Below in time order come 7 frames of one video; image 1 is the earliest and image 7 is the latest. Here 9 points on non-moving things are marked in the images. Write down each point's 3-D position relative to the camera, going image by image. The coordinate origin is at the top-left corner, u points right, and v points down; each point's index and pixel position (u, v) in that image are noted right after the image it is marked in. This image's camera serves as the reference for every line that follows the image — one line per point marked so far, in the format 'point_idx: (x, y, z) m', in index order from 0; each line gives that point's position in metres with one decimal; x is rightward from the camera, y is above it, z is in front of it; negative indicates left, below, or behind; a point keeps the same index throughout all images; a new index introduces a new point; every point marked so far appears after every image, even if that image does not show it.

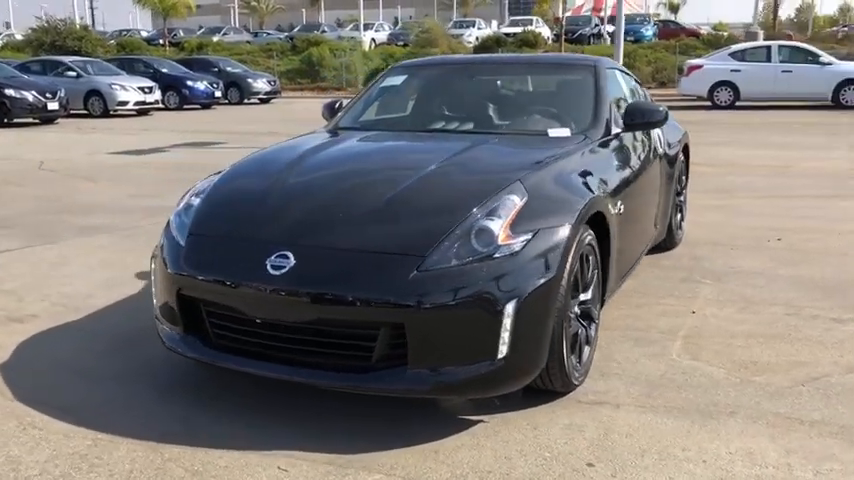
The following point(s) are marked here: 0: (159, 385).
0: (-1.4, -0.8, +4.3) m
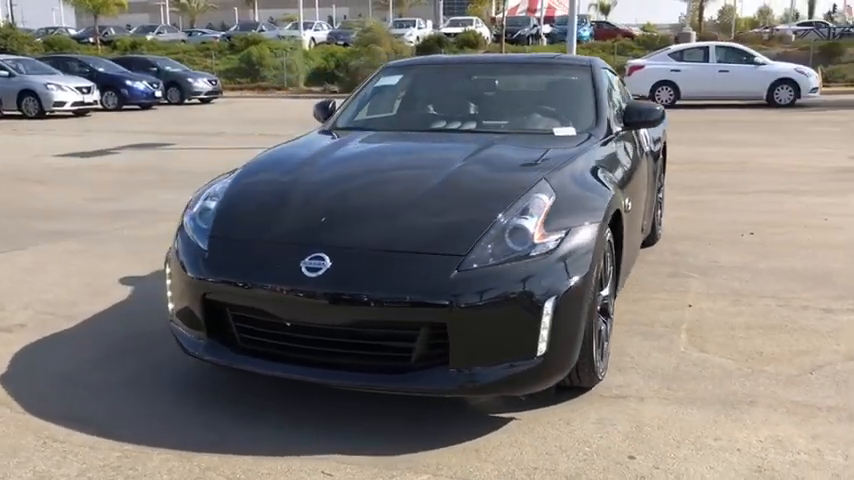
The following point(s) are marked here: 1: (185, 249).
0: (-1.3, -0.8, +4.2) m
1: (-1.2, 0.0, +4.1) m
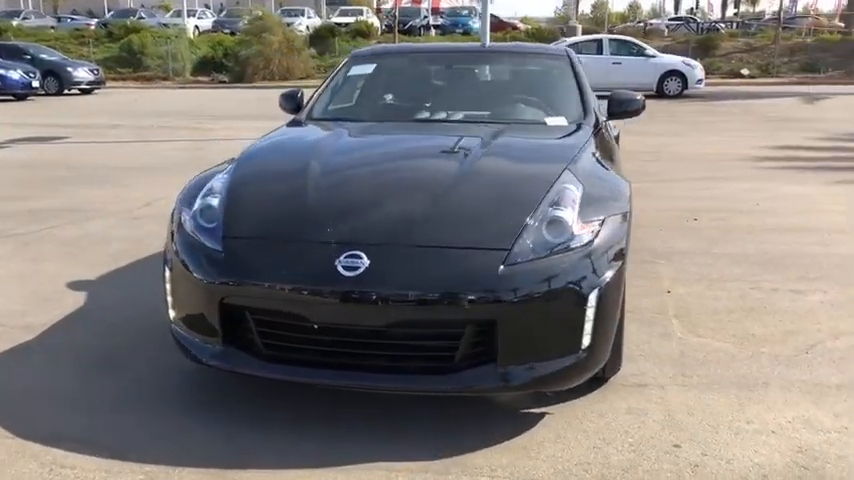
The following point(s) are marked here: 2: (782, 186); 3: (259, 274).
0: (-1.2, -0.8, +3.9) m
1: (-1.1, 0.0, +3.8) m
2: (+4.1, +0.6, +9.3) m
3: (-0.7, -0.1, +3.5) m
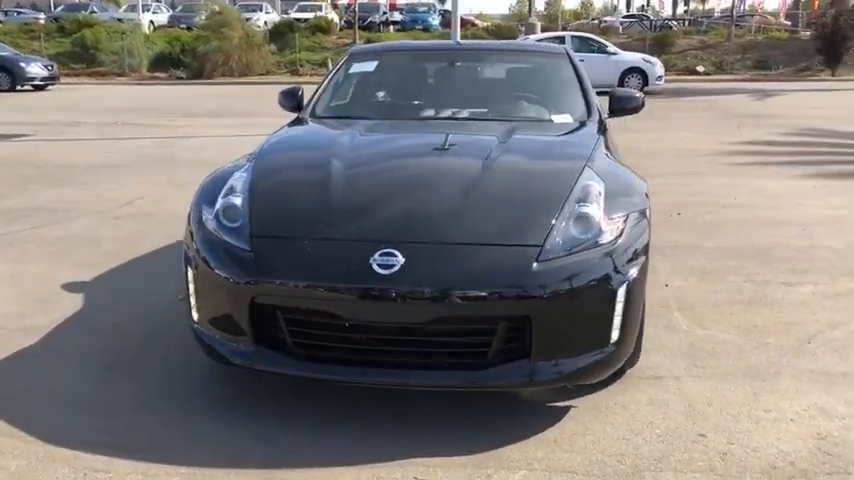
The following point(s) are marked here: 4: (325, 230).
0: (-1.1, -0.8, +3.9) m
1: (-1.0, 0.0, +3.7) m
2: (+3.9, +0.7, +9.5) m
3: (-0.6, -0.1, +3.5) m
4: (-0.5, +0.1, +3.7) m
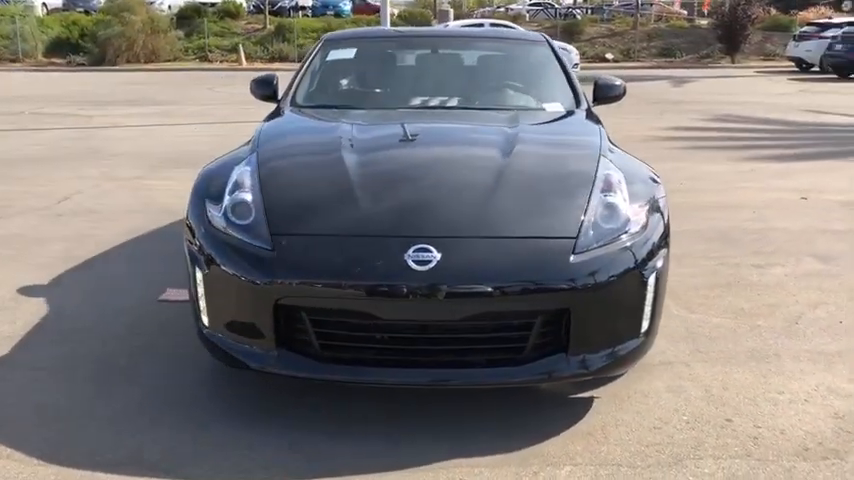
0: (-1.0, -0.8, +3.7) m
1: (-0.9, 0.0, +3.5) m
2: (+3.3, +0.9, +9.8) m
3: (-0.5, -0.1, +3.3) m
4: (-0.4, +0.1, +3.5) m
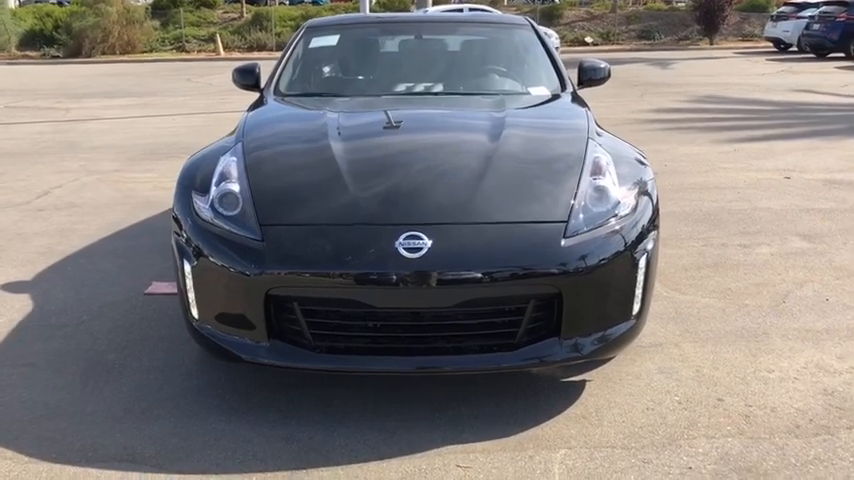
0: (-1.0, -0.8, +3.6) m
1: (-0.9, 0.0, +3.5) m
2: (+3.1, +1.1, +9.8) m
3: (-0.5, -0.1, +3.3) m
4: (-0.4, +0.1, +3.5) m
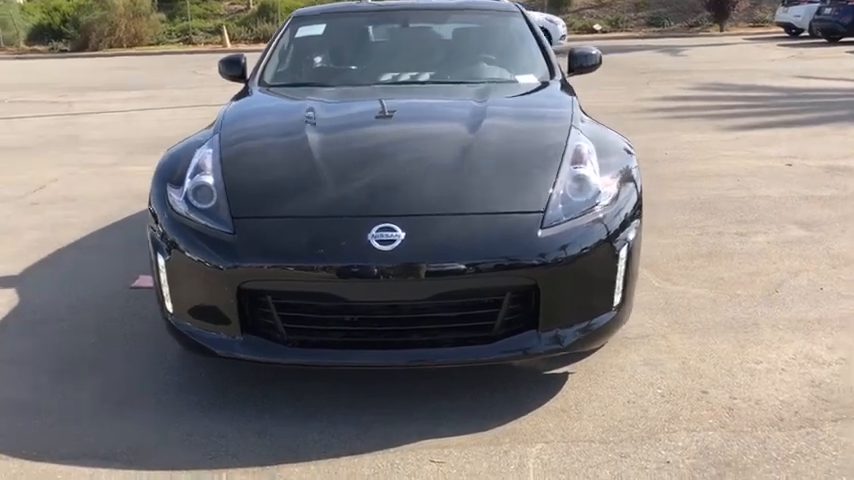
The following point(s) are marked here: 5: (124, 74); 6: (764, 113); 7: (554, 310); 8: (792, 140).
0: (-1.1, -0.7, +3.6) m
1: (-1.0, 0.0, +3.4) m
2: (+3.0, +1.3, +9.7) m
3: (-0.6, -0.1, +3.3) m
4: (-0.5, +0.1, +3.4) m
5: (-7.5, +4.1, +19.8) m
6: (+4.8, +1.8, +11.5) m
7: (+0.5, -0.3, +3.4) m
8: (+4.2, +1.1, +9.2) m
